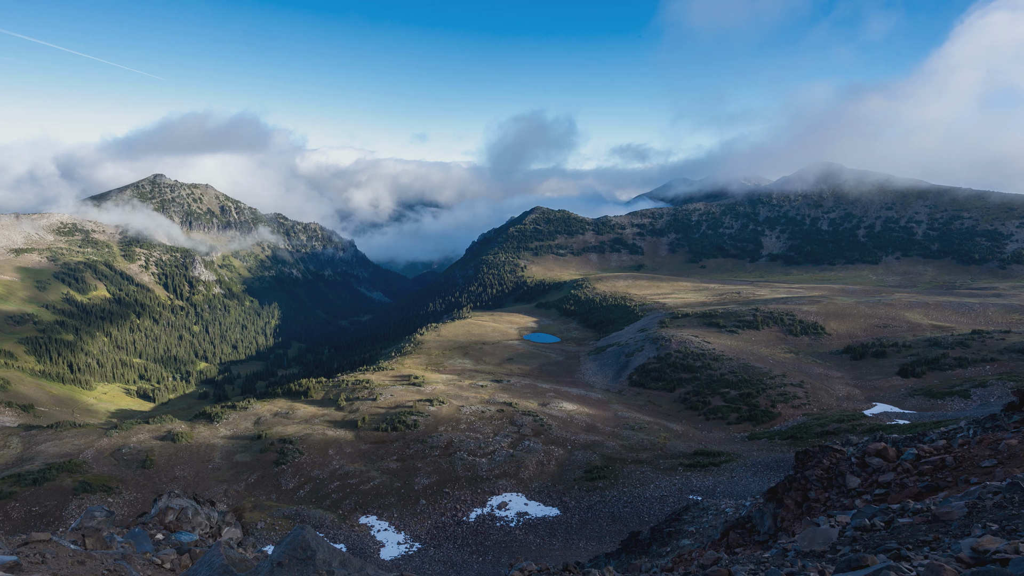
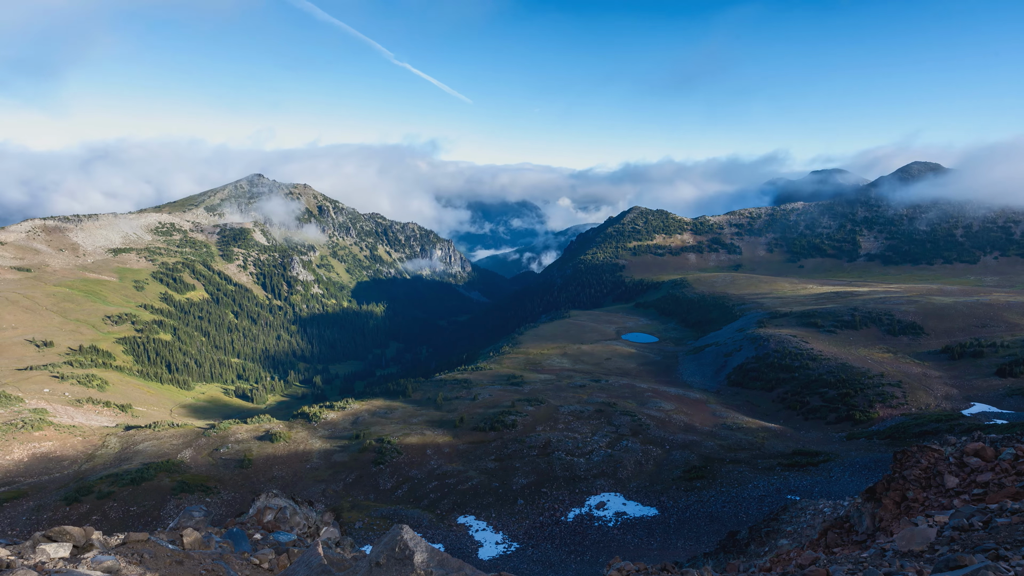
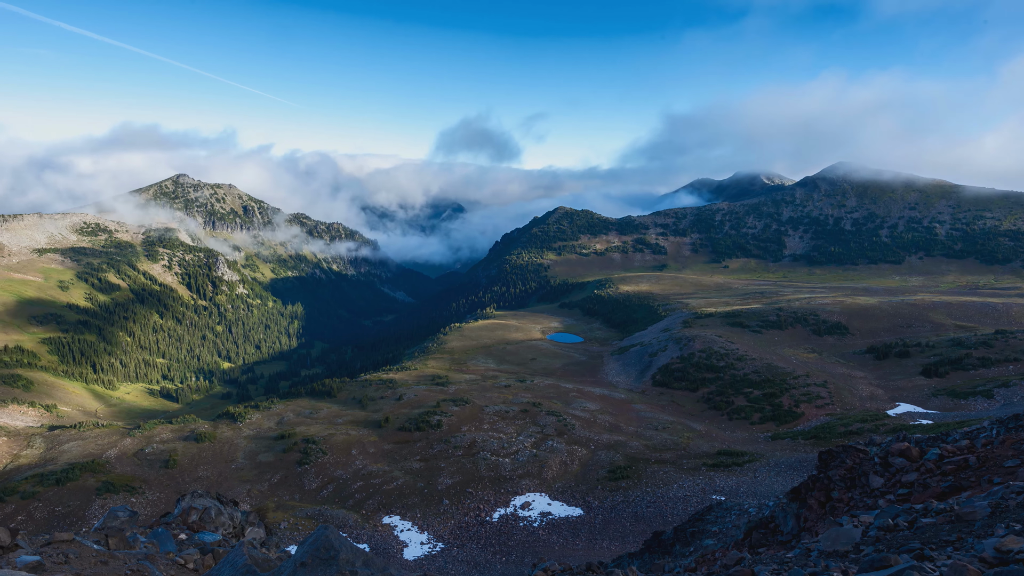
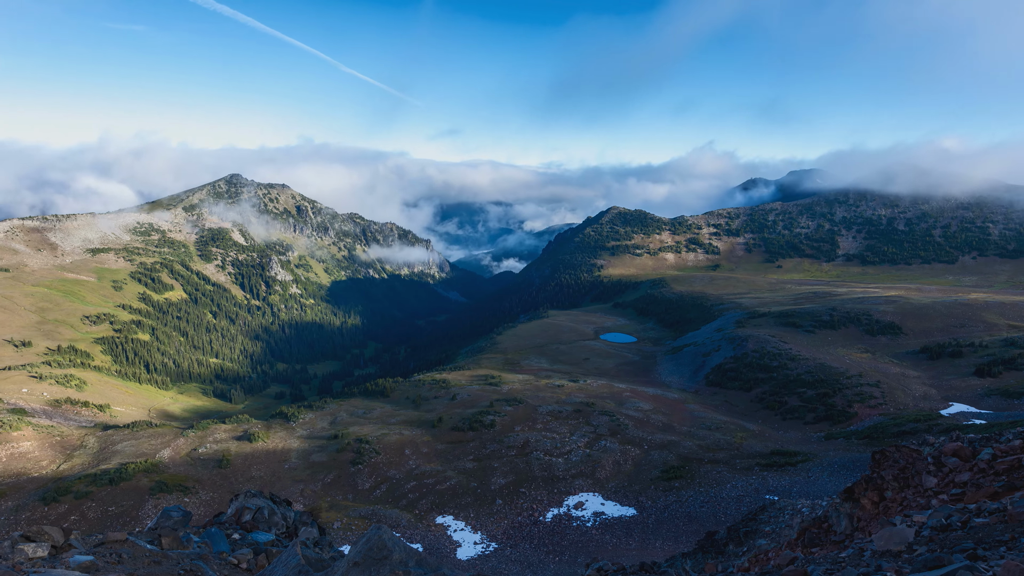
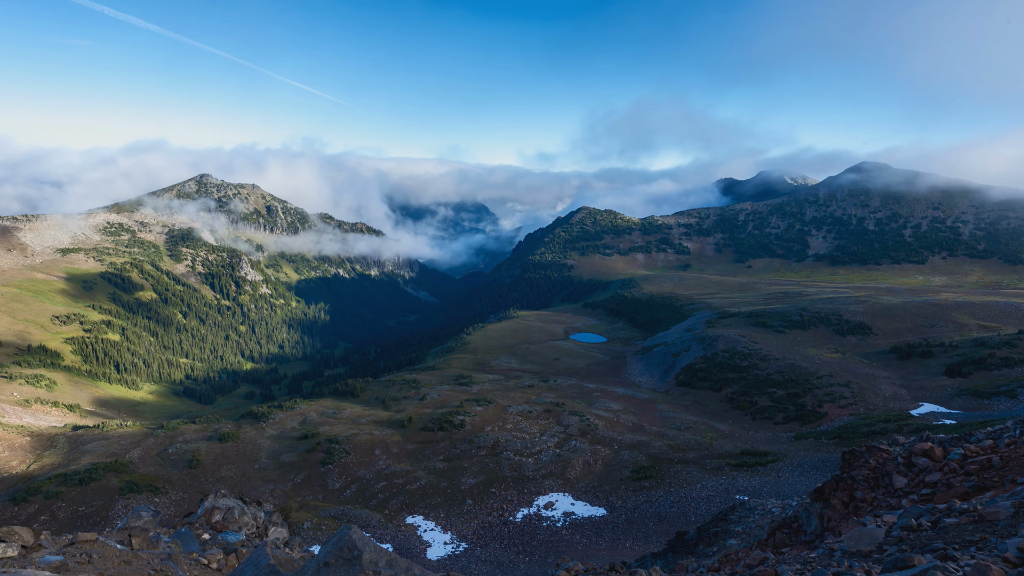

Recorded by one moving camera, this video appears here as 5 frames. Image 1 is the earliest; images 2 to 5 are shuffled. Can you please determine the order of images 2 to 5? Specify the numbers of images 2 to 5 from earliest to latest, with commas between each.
3, 5, 4, 2
